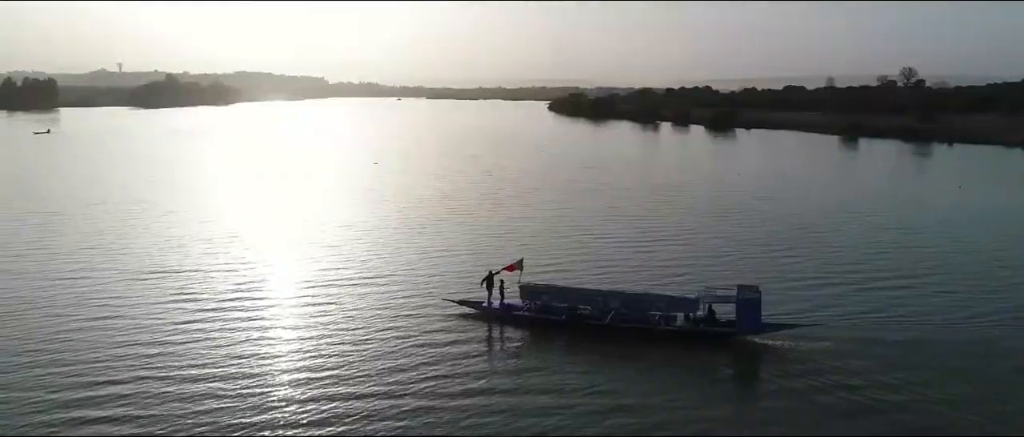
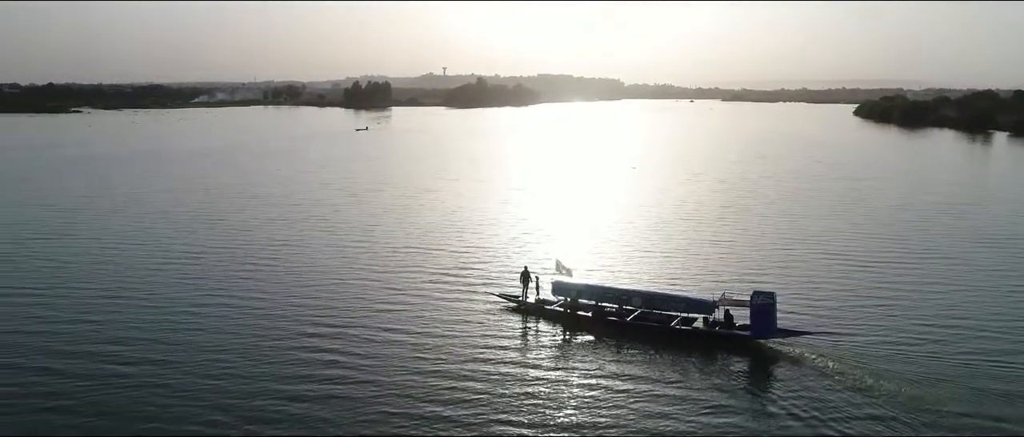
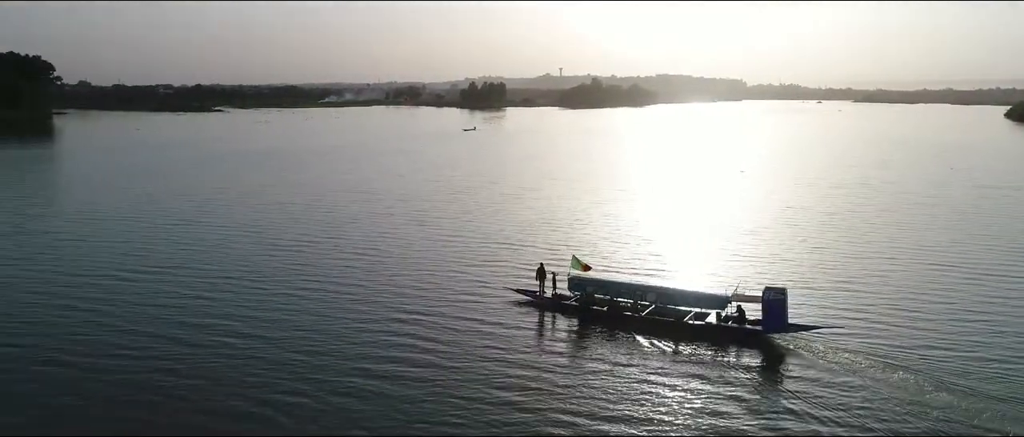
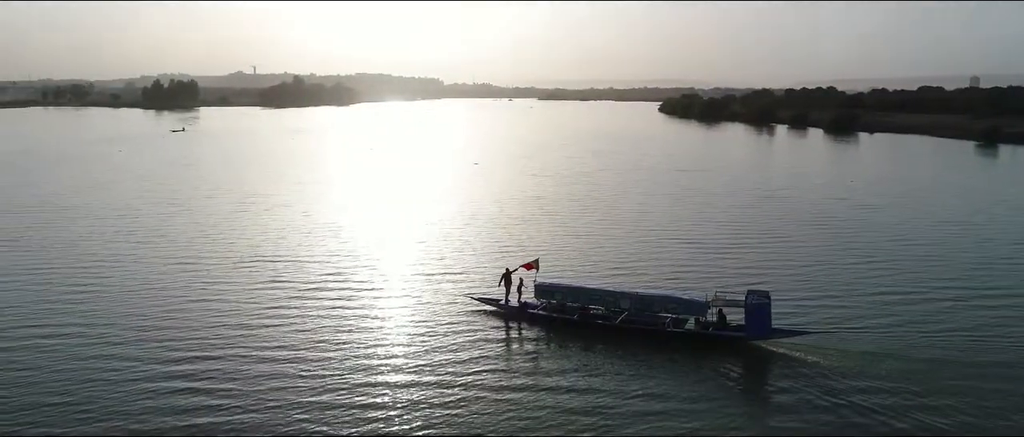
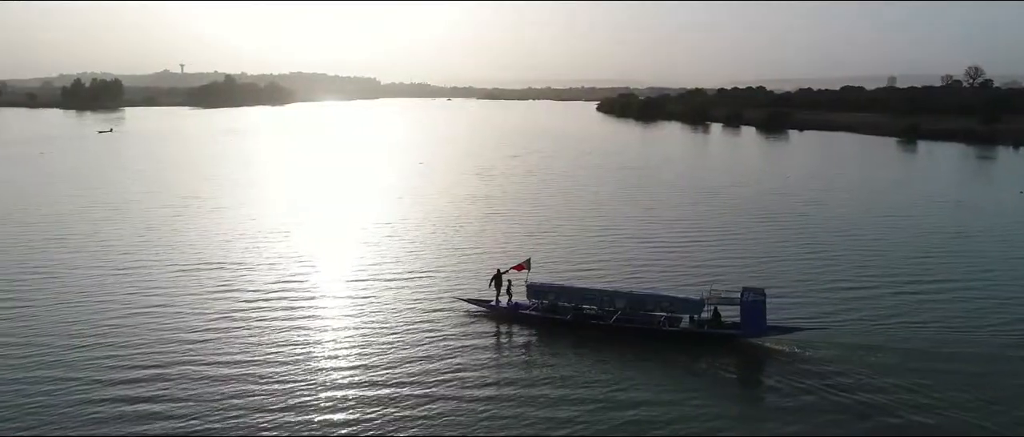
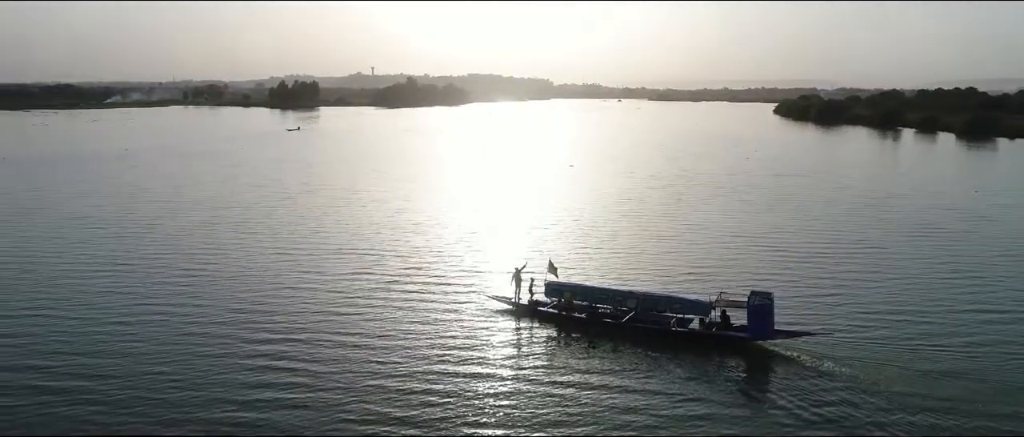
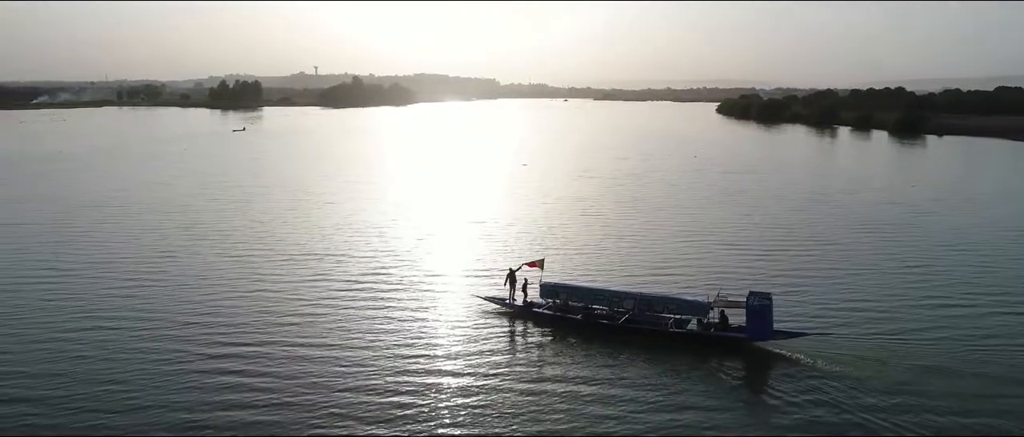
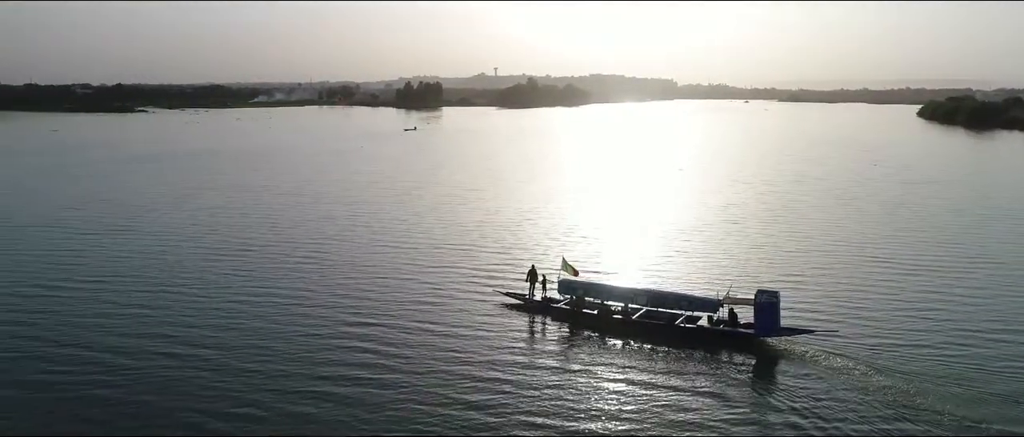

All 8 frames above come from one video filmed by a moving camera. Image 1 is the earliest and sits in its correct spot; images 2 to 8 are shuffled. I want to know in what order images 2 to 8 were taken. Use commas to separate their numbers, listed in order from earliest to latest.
5, 4, 7, 6, 2, 8, 3
